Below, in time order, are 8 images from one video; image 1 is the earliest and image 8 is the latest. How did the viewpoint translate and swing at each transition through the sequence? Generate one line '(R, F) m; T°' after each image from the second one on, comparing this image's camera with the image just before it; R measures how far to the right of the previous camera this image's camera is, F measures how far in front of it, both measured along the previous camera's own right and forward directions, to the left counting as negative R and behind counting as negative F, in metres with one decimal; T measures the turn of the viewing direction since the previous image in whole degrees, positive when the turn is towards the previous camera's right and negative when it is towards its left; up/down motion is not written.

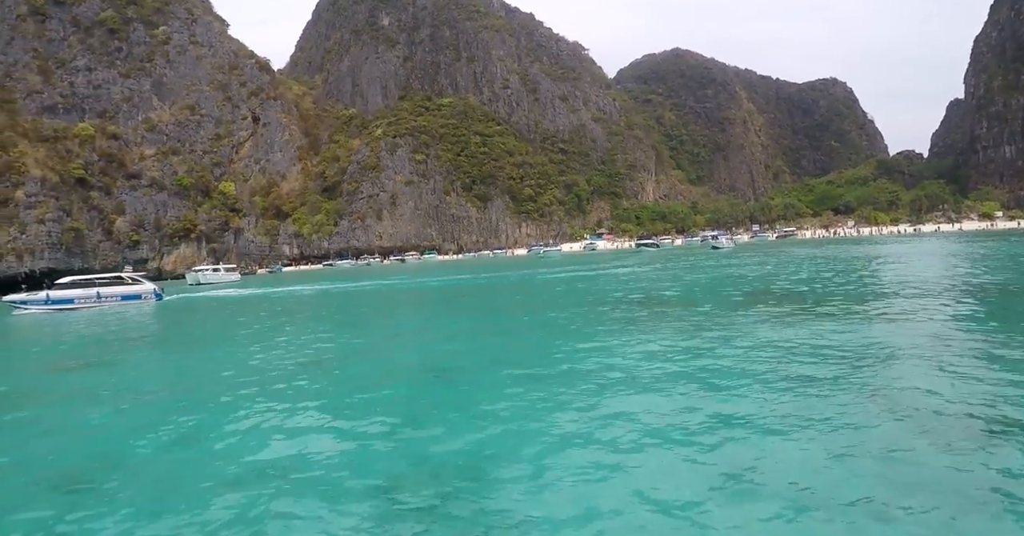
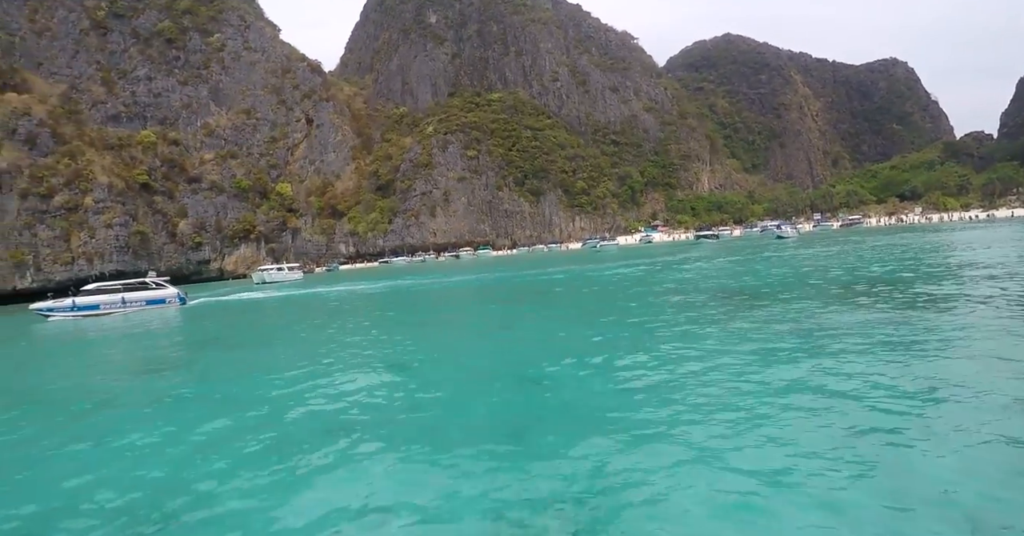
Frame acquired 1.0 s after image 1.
(-0.4, +0.9) m; -4°
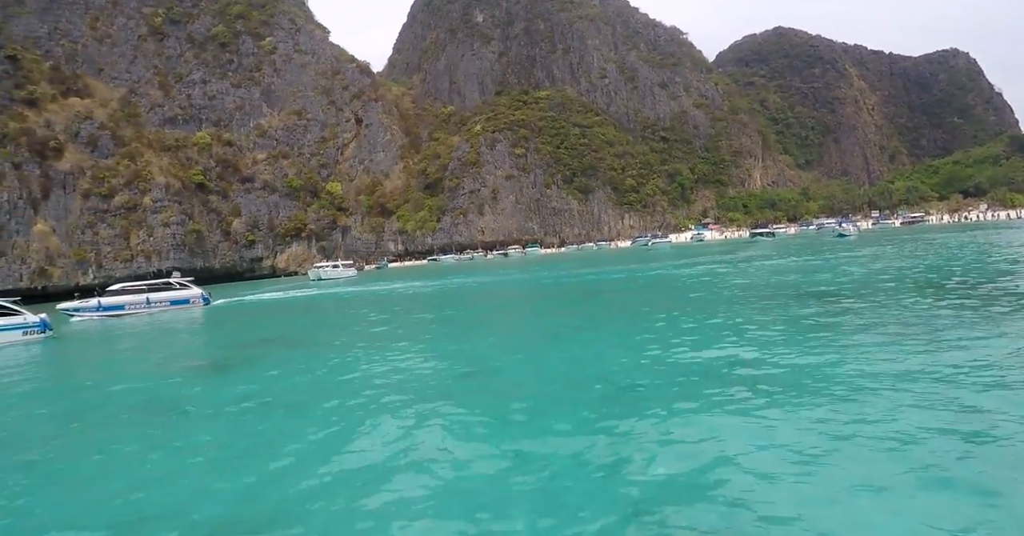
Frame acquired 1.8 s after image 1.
(-0.4, +0.7) m; -4°
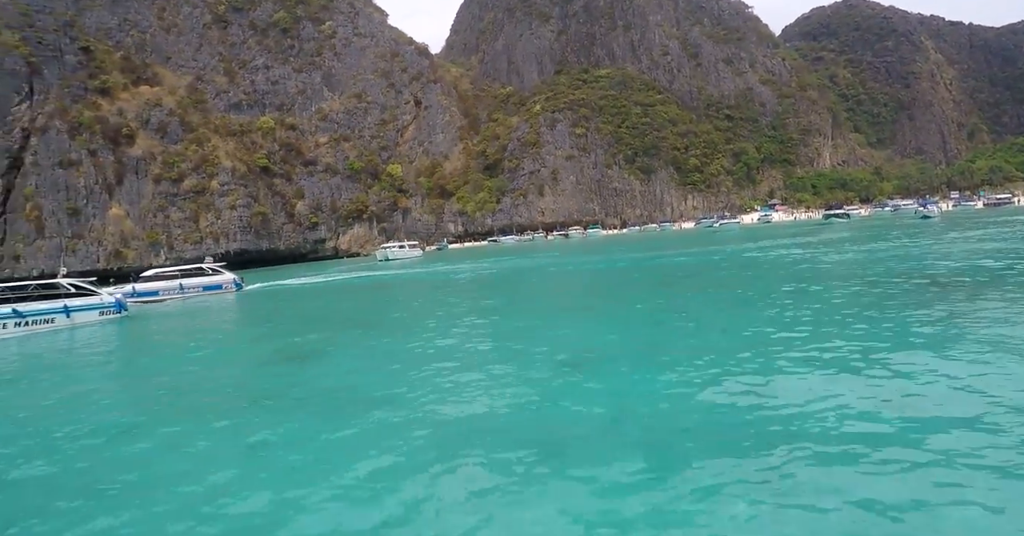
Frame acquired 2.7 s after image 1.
(-0.5, +0.9) m; -5°
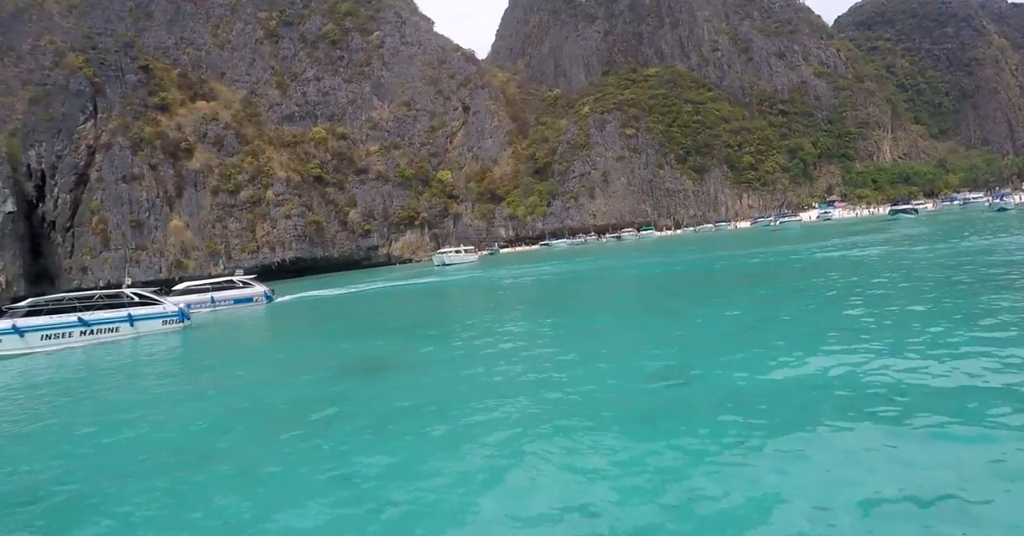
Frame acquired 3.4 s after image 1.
(-0.4, +0.6) m; -4°
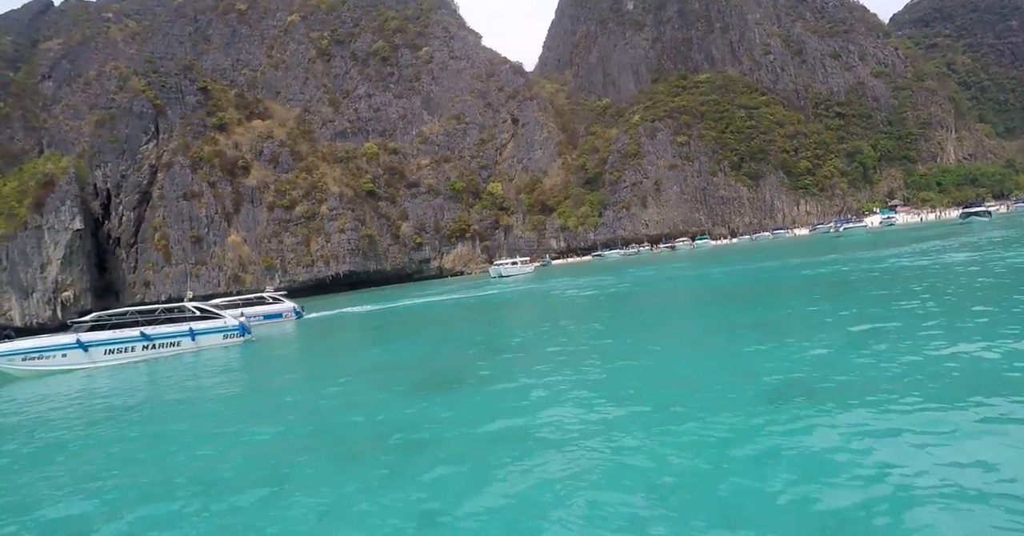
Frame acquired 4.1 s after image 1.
(-0.4, +0.6) m; -4°
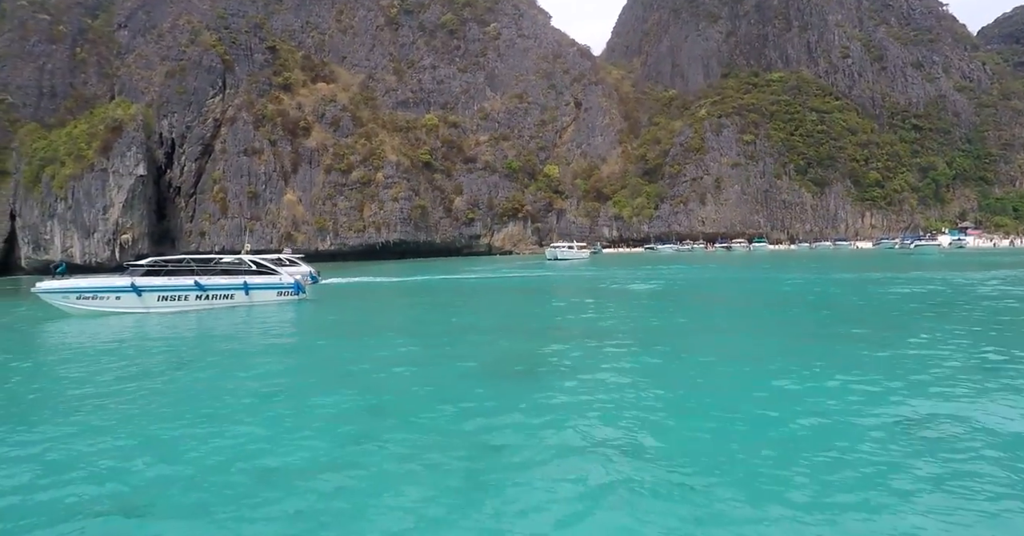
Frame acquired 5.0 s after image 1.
(-0.4, +0.7) m; -4°
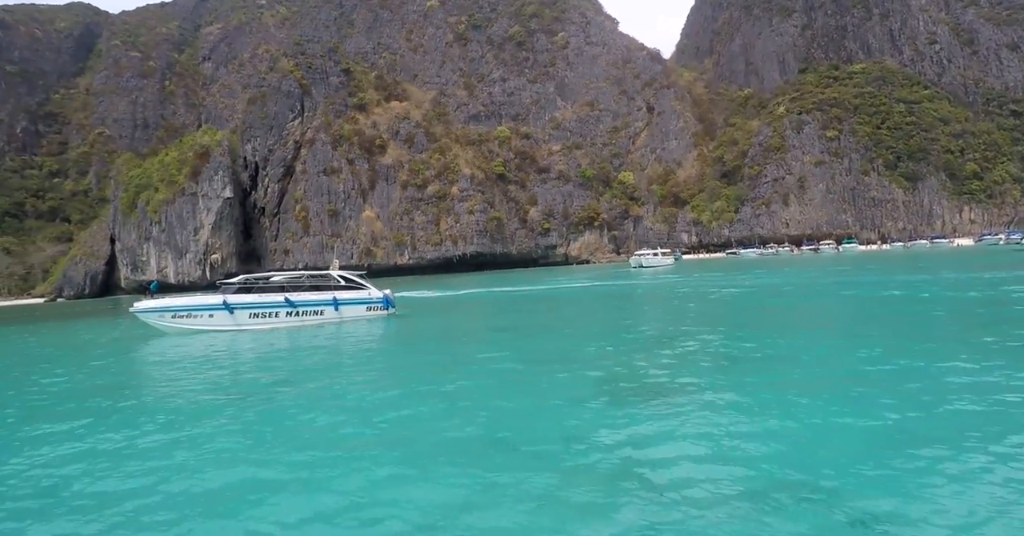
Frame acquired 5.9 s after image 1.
(-0.6, +0.5) m; -6°
